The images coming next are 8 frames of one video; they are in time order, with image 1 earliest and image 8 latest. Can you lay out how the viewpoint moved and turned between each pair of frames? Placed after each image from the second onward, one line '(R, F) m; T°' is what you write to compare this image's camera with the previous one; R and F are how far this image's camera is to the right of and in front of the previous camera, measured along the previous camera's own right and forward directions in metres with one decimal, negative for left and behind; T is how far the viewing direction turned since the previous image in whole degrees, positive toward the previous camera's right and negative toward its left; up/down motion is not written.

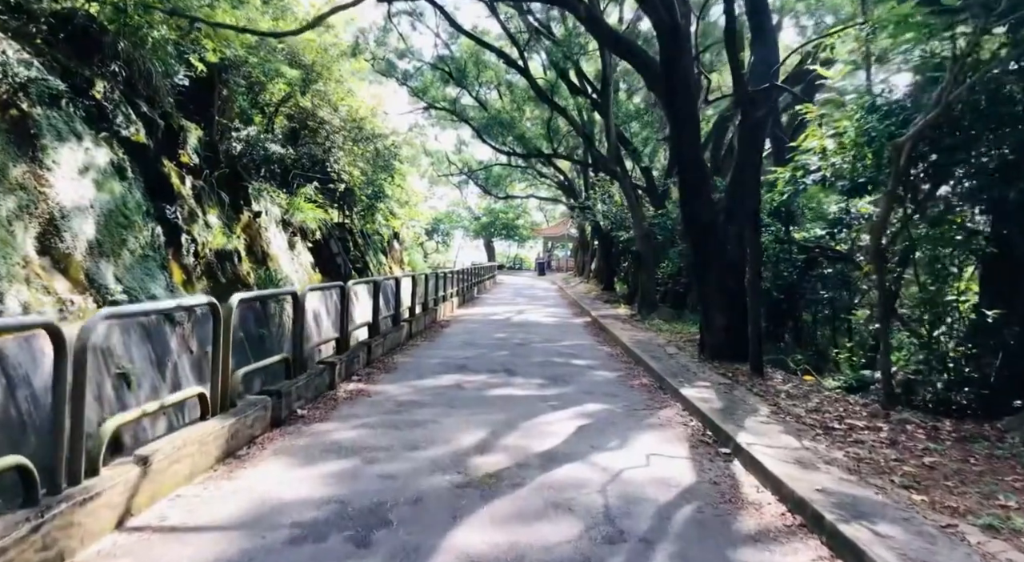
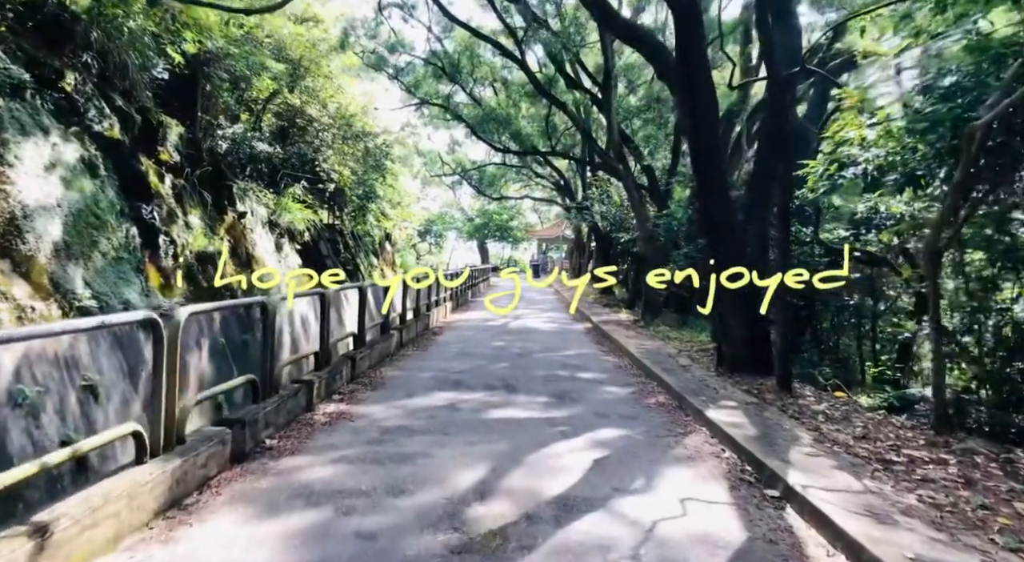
(-0.1, +0.7) m; +1°
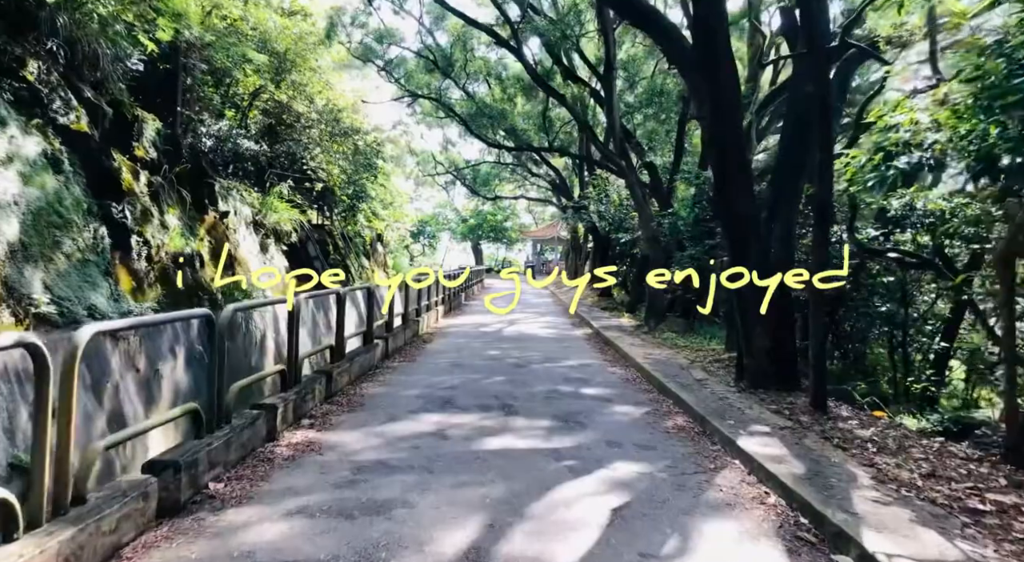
(0.0, +0.8) m; +1°
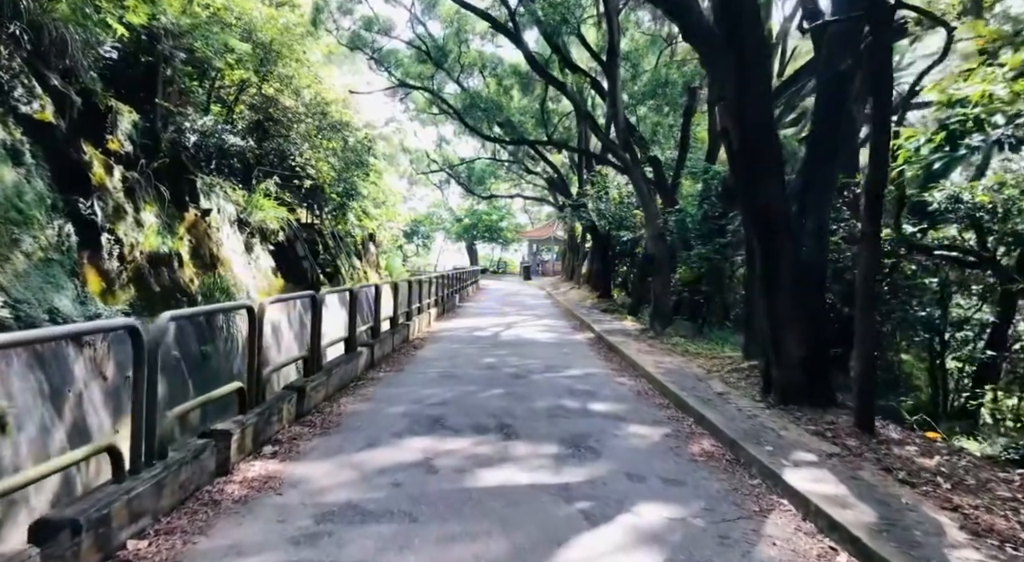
(0.0, +0.8) m; +1°
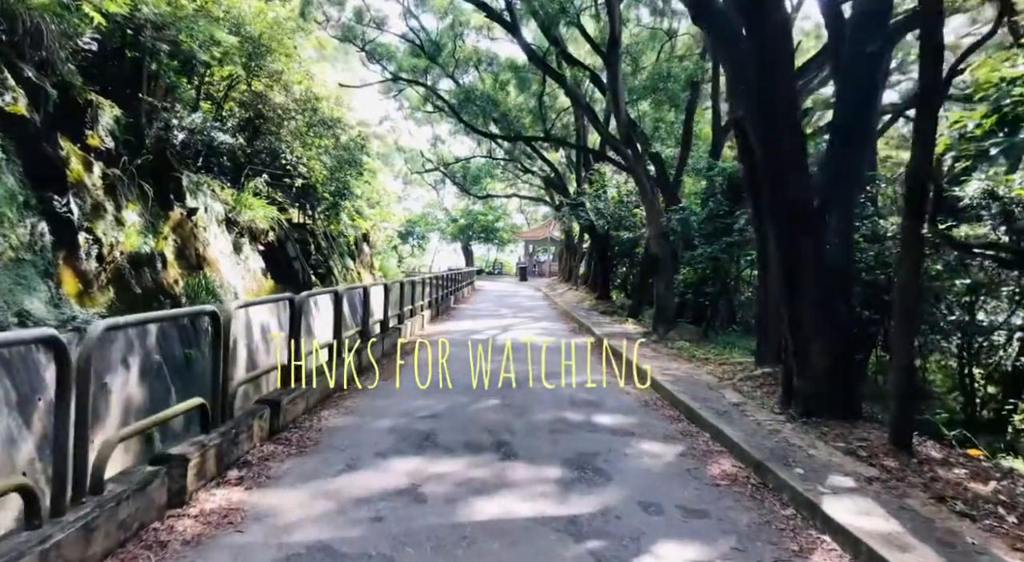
(0.0, +0.5) m; 0°
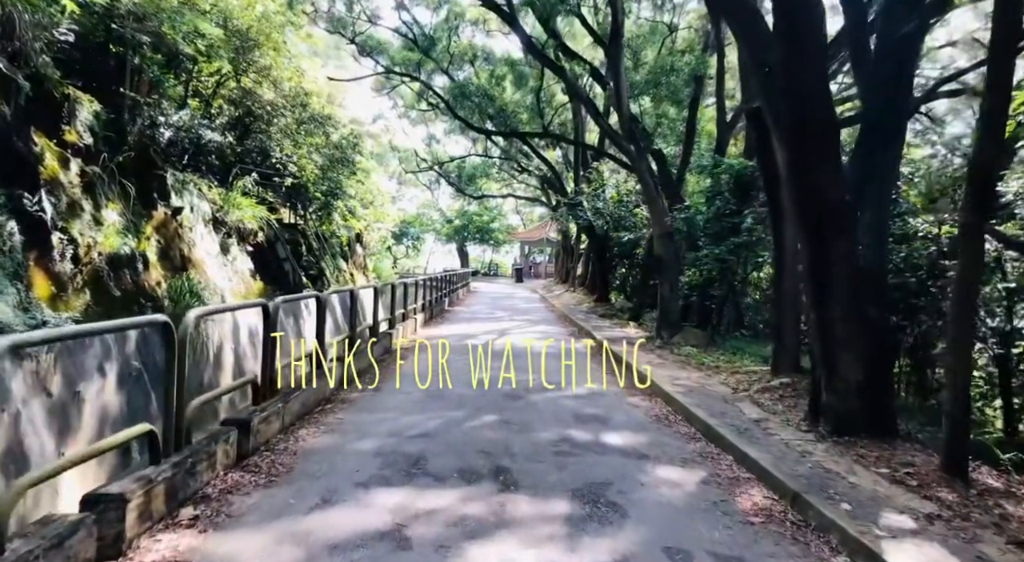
(0.0, +0.6) m; 0°
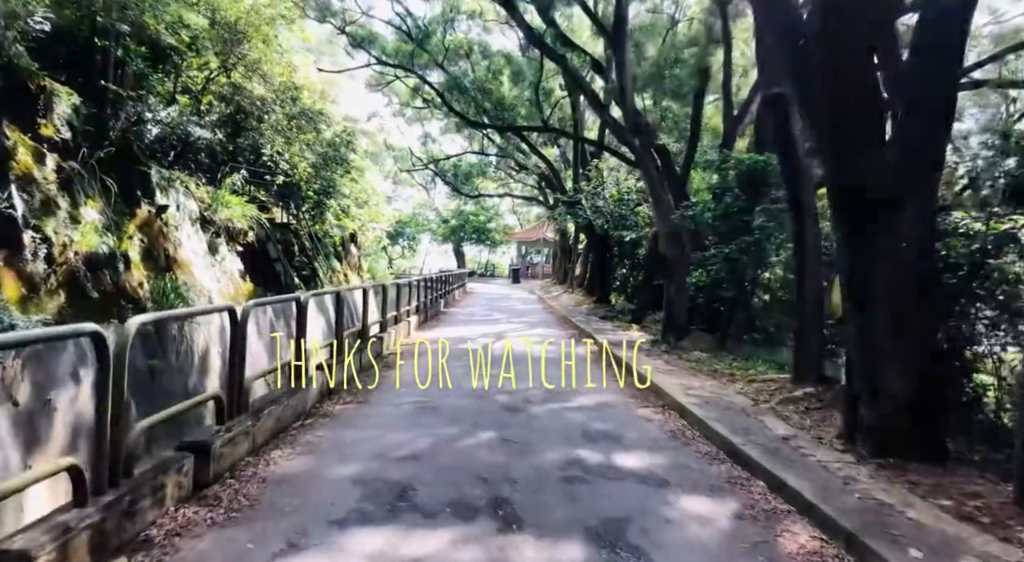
(0.0, +0.6) m; 0°
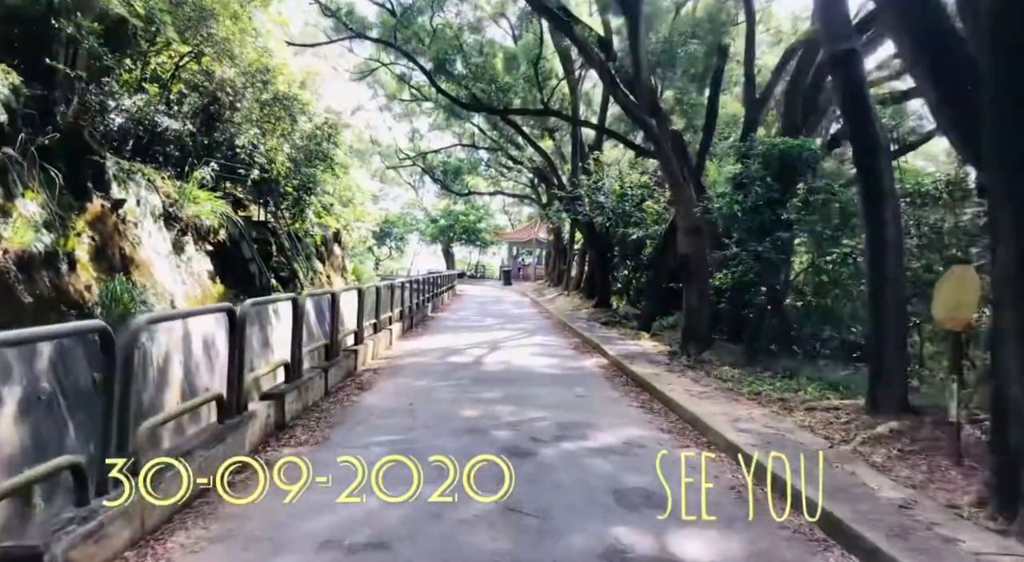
(-0.1, +1.4) m; +1°
